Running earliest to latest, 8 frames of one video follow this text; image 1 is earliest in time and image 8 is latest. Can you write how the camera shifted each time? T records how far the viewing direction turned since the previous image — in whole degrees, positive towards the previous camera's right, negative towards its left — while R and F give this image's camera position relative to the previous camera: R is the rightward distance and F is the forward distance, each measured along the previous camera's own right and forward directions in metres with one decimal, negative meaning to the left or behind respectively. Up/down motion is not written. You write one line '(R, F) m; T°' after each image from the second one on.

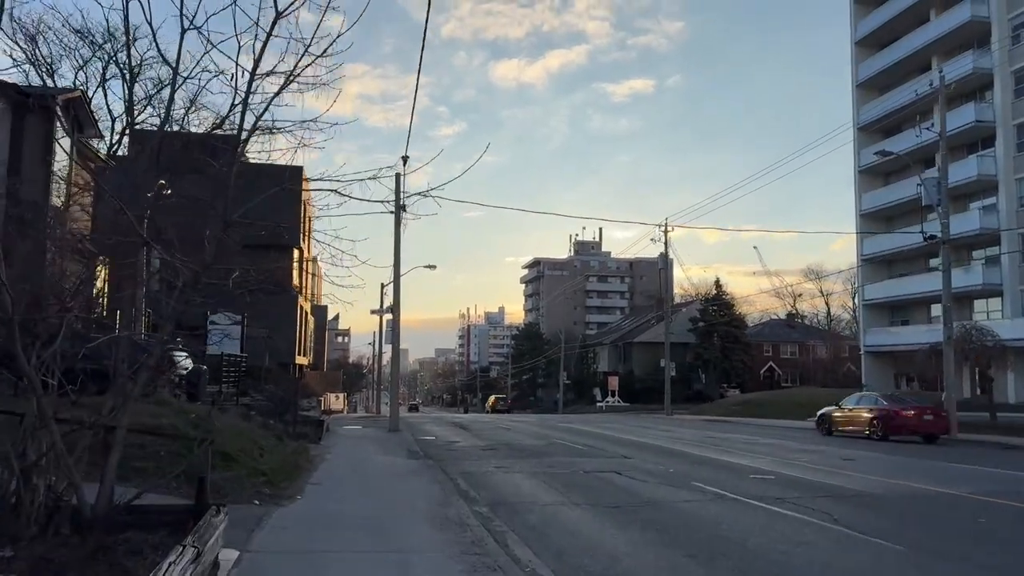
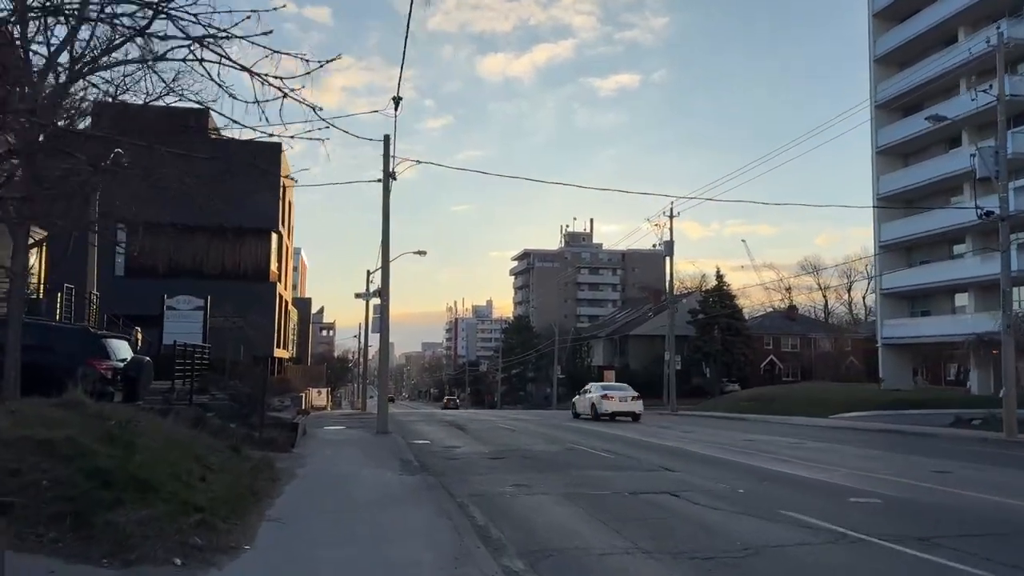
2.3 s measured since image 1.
(-0.6, +3.7) m; +1°
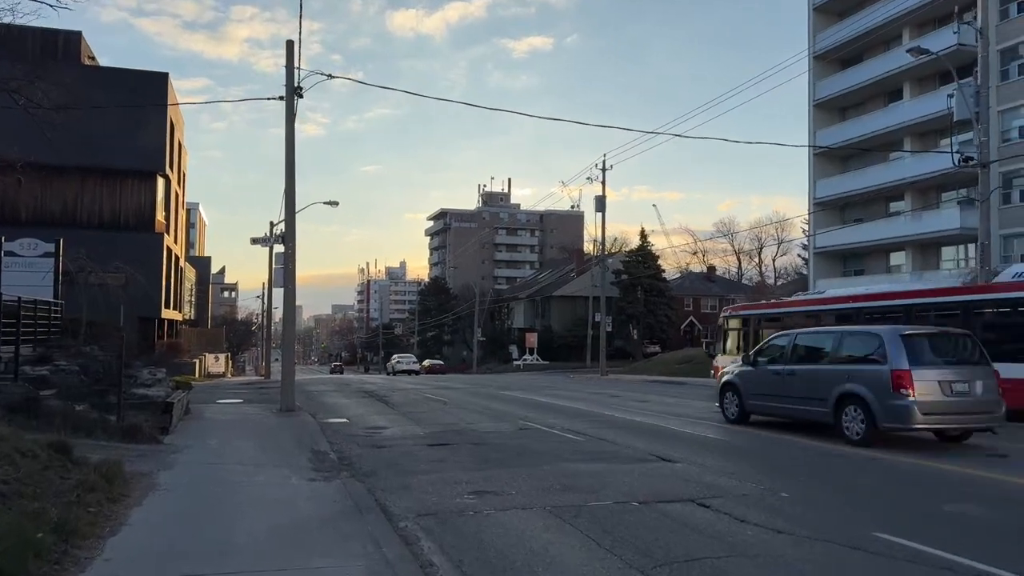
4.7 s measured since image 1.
(-0.6, +4.0) m; +7°
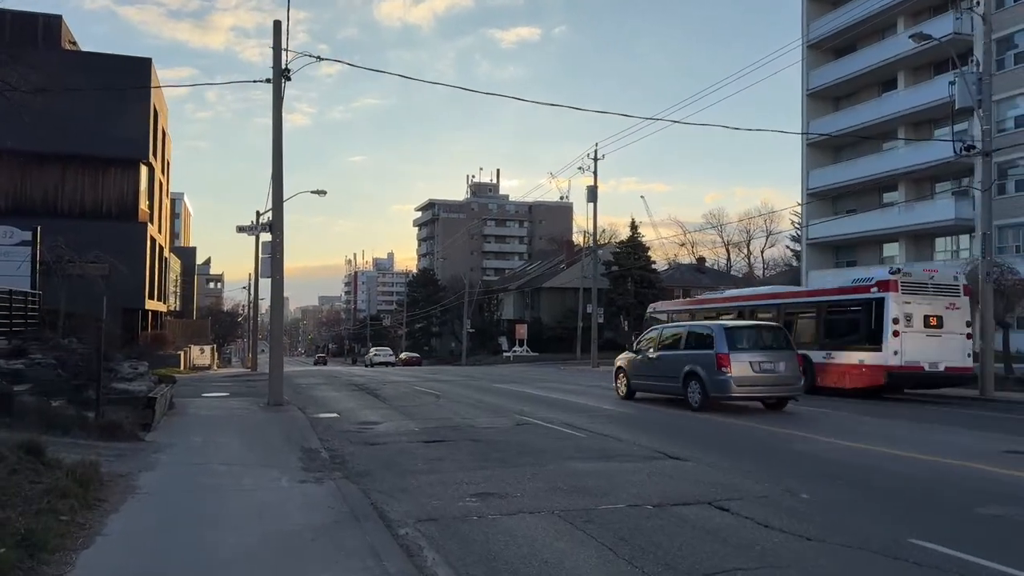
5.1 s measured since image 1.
(-0.2, +0.6) m; +1°
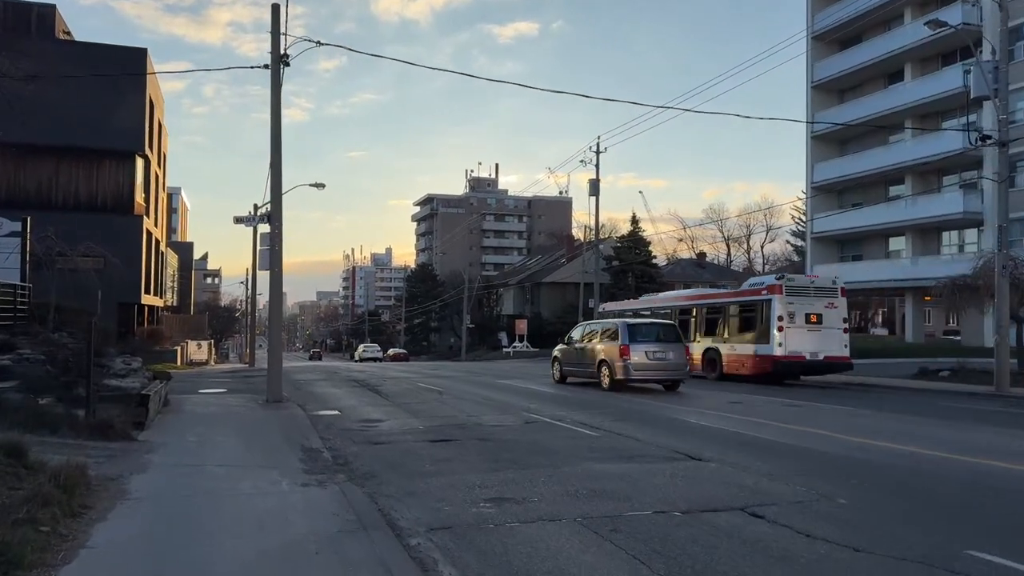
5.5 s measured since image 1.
(-0.2, +0.6) m; 0°
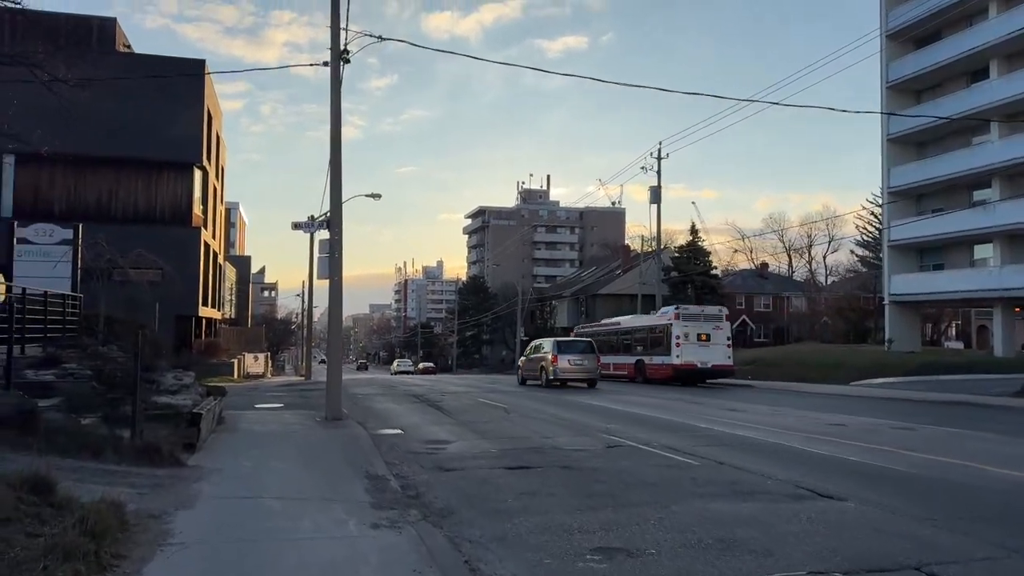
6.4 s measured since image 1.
(-0.6, +1.4) m; -4°
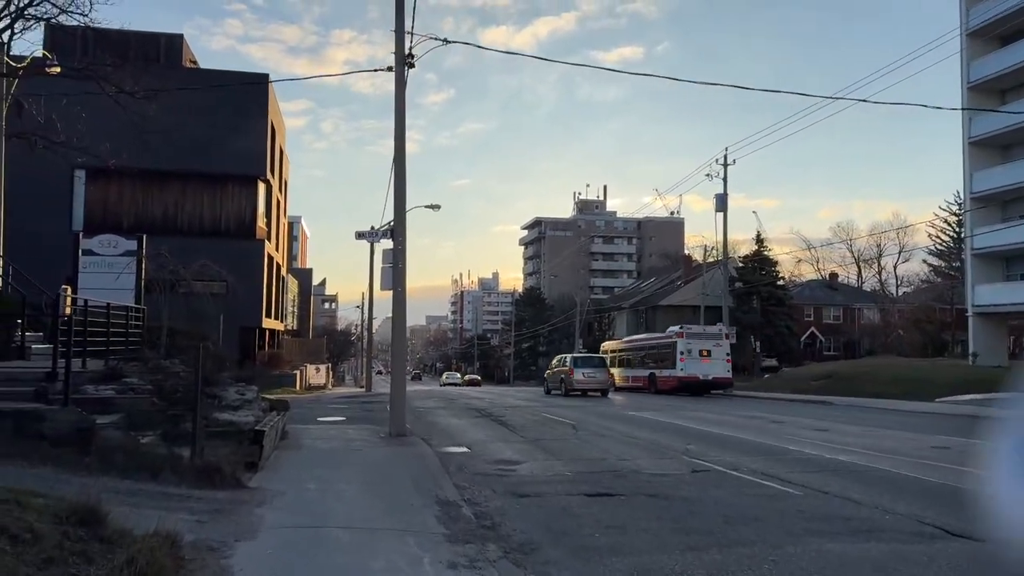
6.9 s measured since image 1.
(-0.3, +0.9) m; -4°
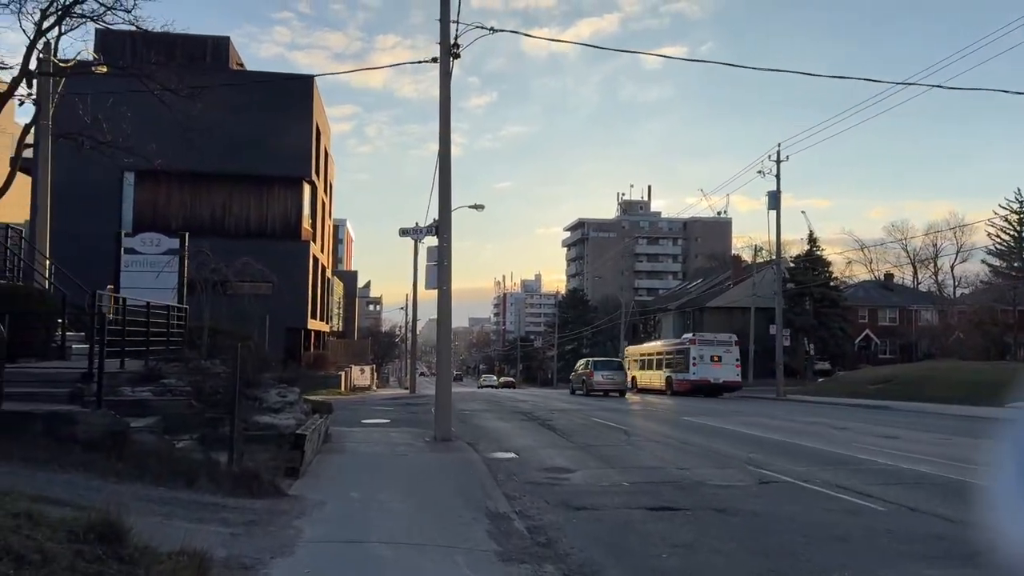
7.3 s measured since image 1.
(-0.2, +0.7) m; -3°
